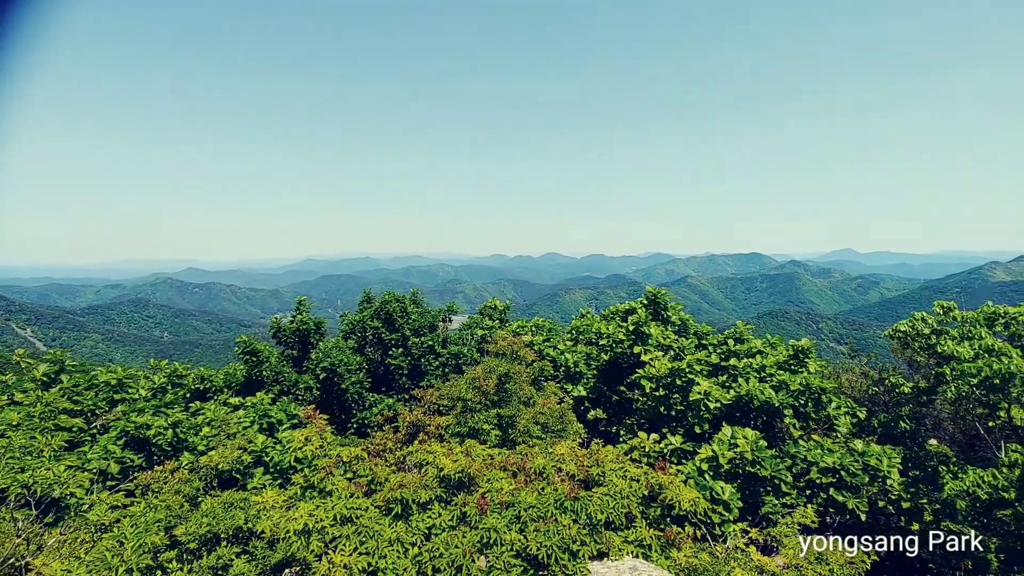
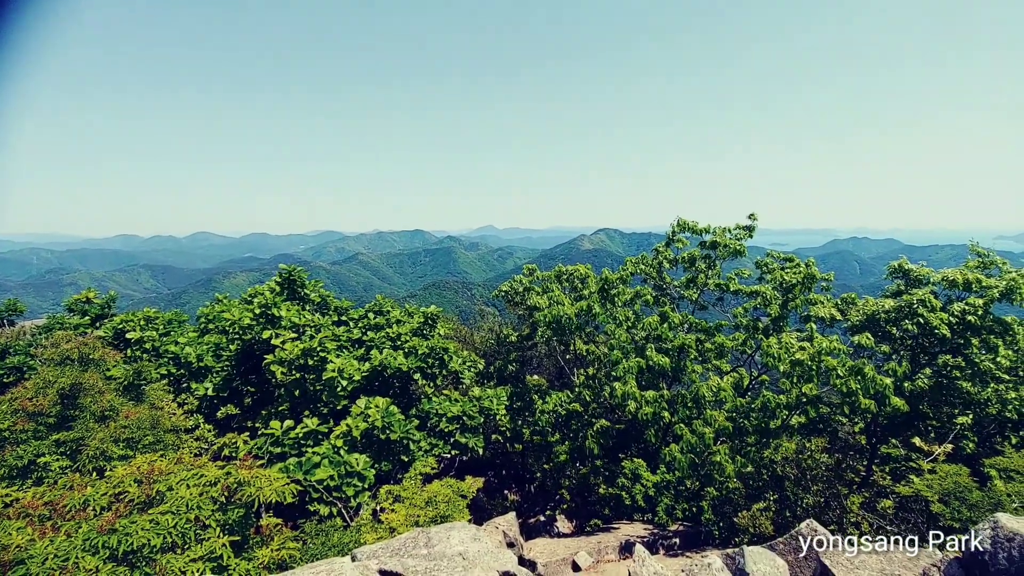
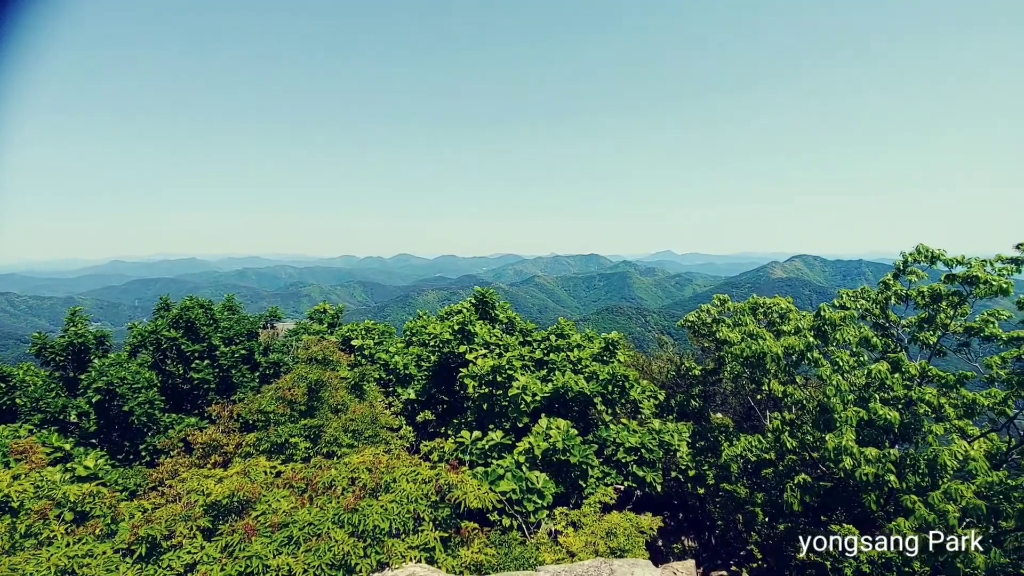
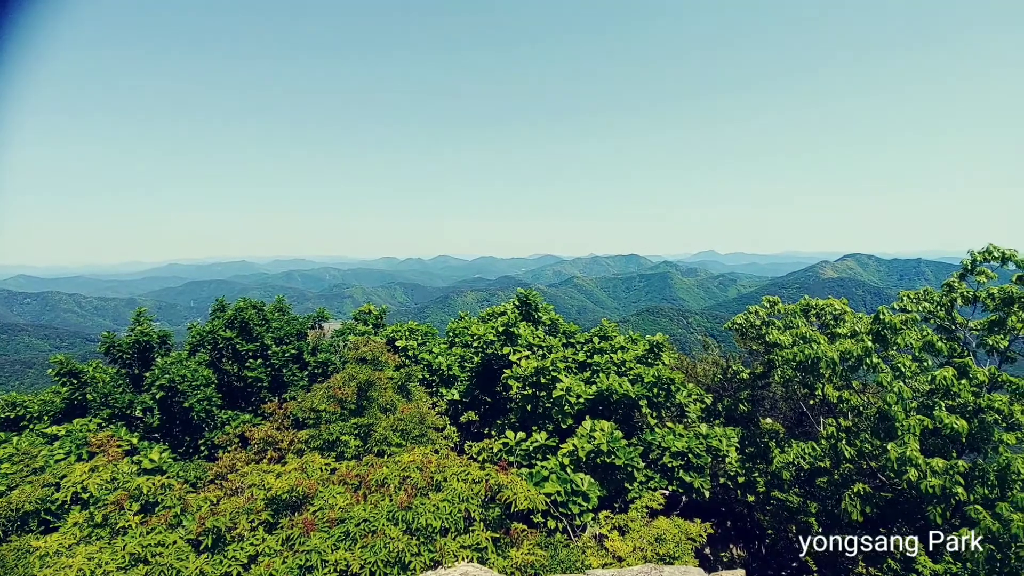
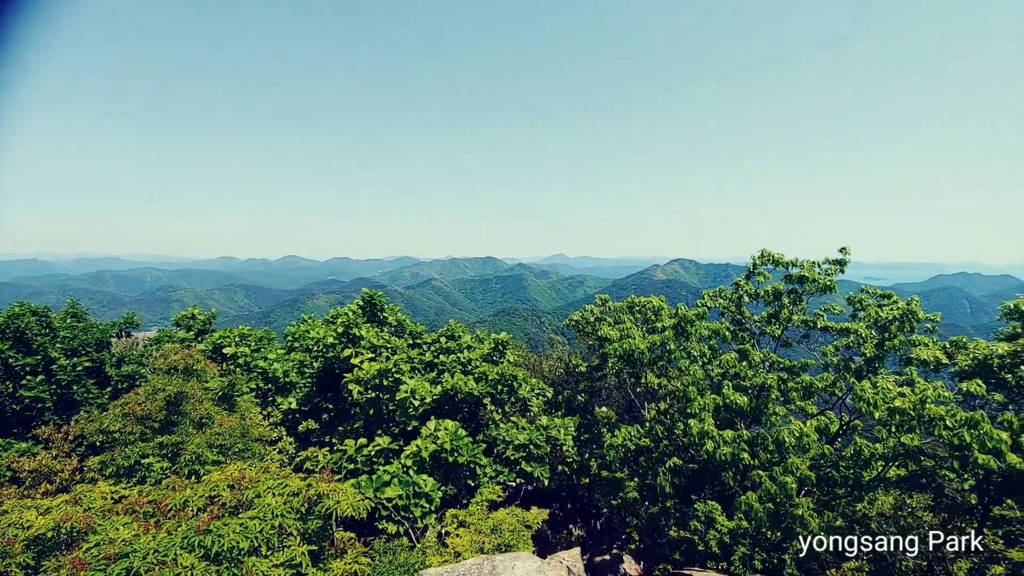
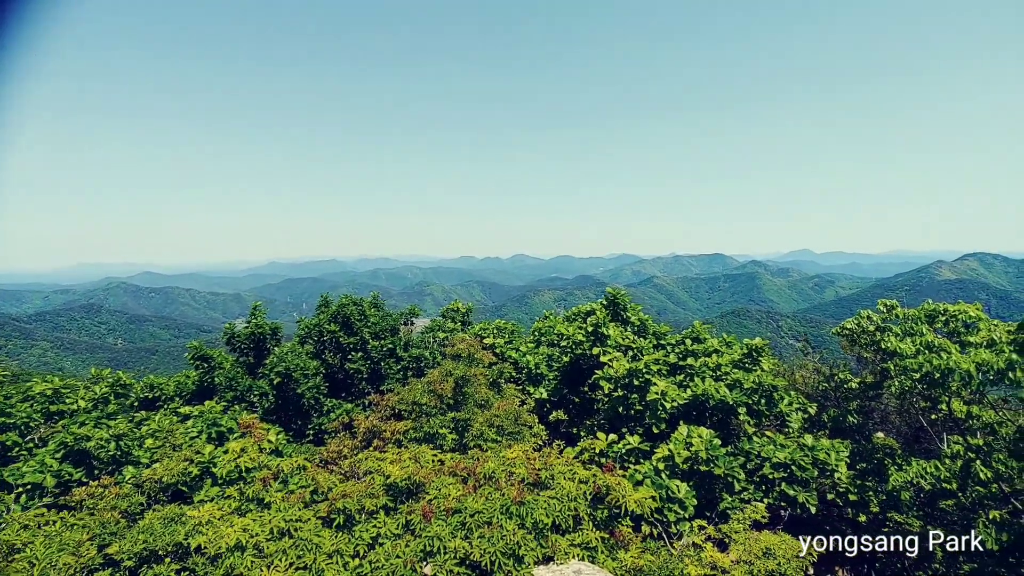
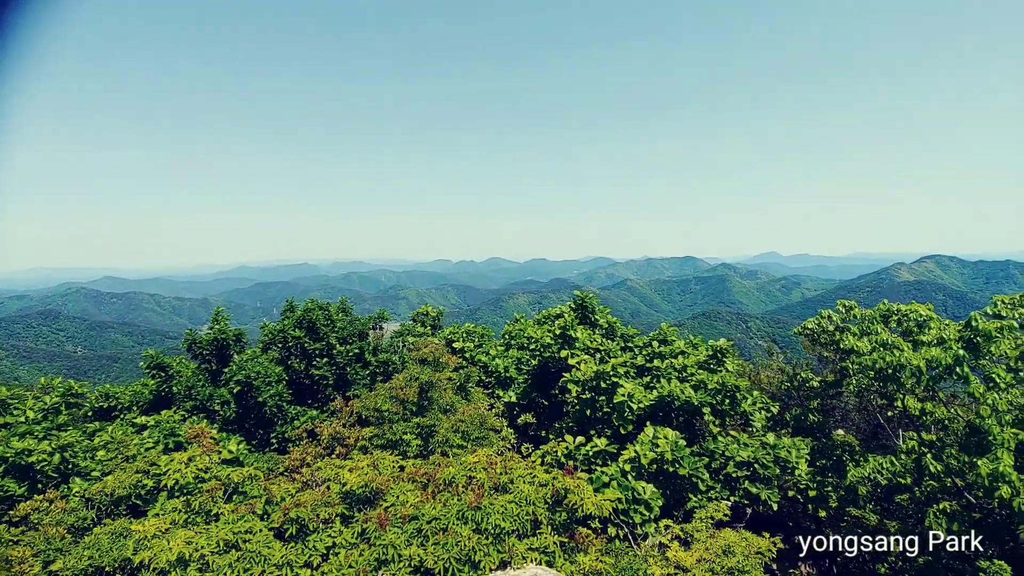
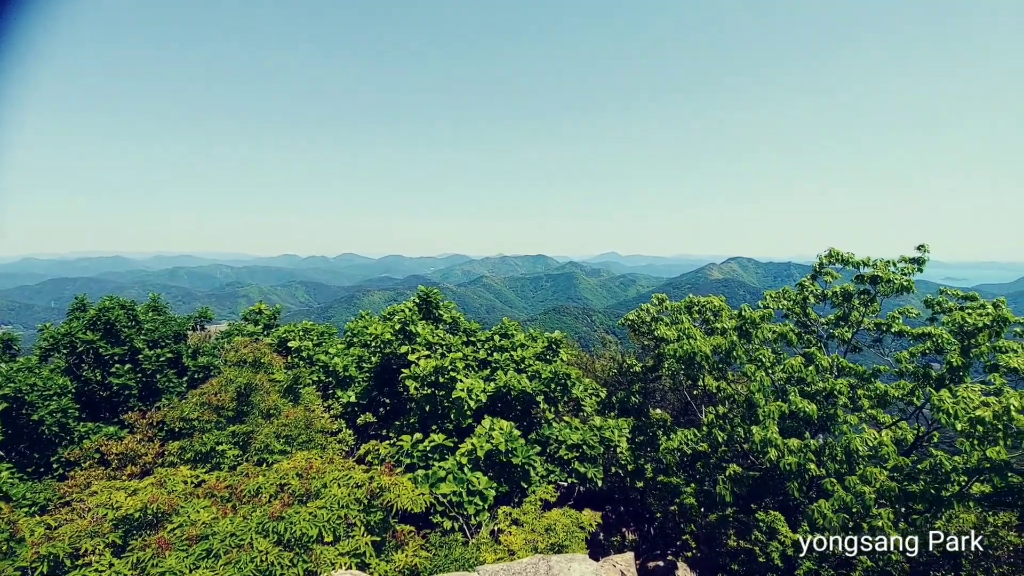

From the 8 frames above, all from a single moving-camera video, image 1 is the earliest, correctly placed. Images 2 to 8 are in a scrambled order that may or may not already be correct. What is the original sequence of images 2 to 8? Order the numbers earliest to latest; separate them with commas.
6, 7, 4, 3, 8, 5, 2
